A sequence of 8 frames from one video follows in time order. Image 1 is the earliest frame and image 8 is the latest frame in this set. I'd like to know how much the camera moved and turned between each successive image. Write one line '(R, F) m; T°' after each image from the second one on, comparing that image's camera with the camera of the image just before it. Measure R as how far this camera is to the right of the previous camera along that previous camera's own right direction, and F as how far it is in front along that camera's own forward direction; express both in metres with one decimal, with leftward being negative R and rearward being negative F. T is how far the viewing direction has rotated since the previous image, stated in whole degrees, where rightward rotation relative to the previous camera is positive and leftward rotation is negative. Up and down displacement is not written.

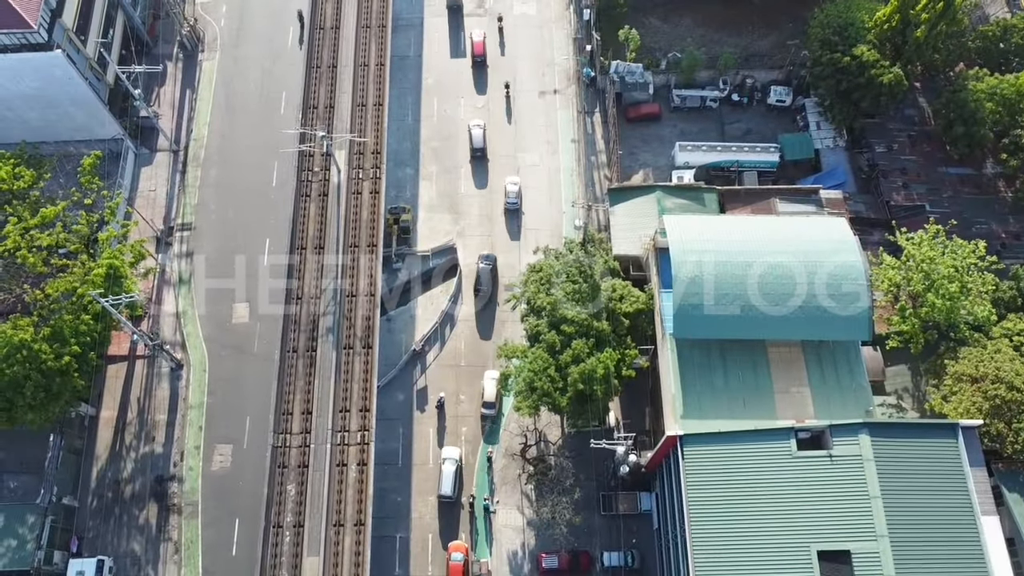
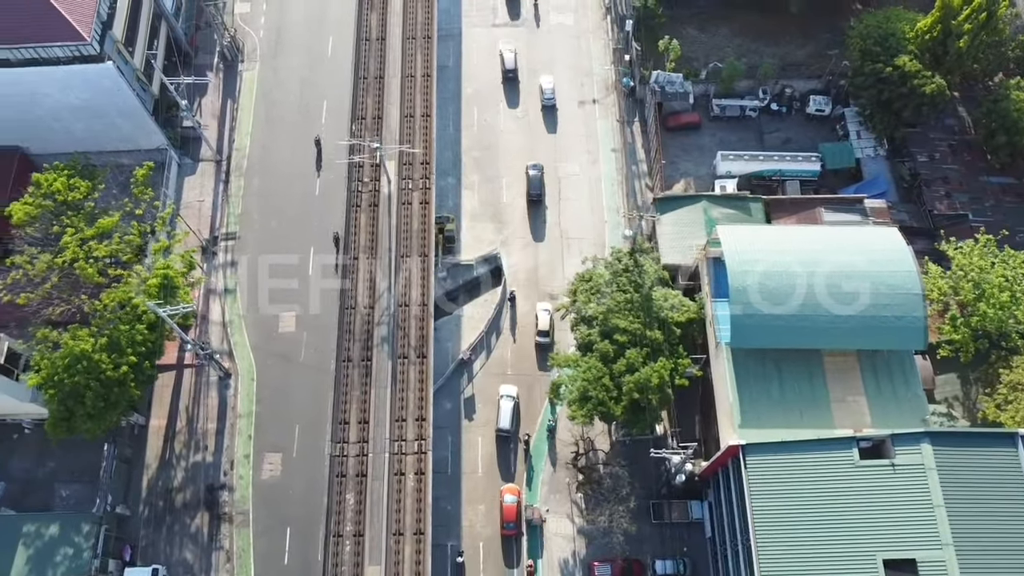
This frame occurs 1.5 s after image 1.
(-3.4, -0.4) m; 0°
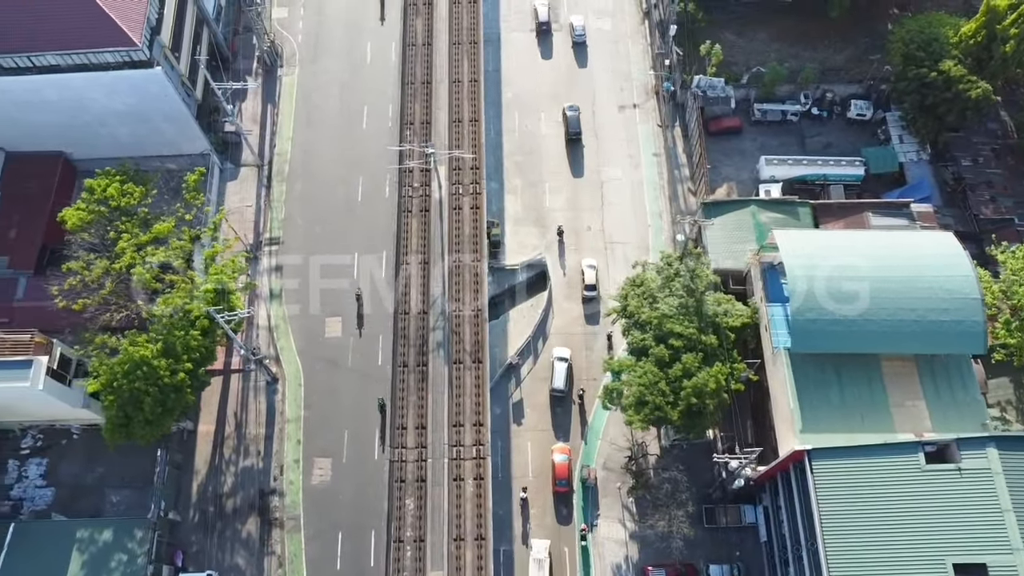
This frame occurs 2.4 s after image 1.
(-3.7, -0.1) m; 0°
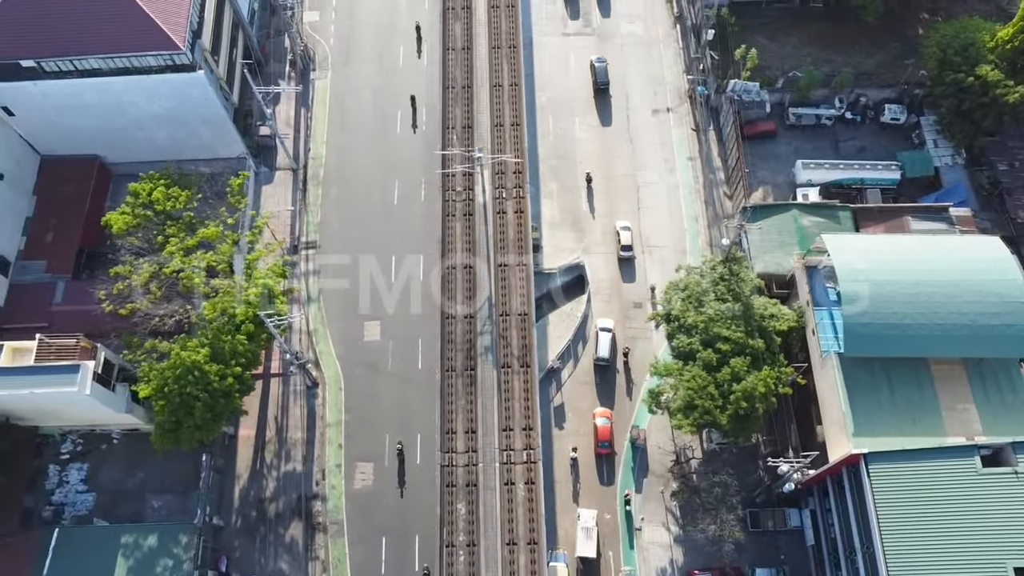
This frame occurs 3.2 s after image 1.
(-3.5, 0.0) m; 0°
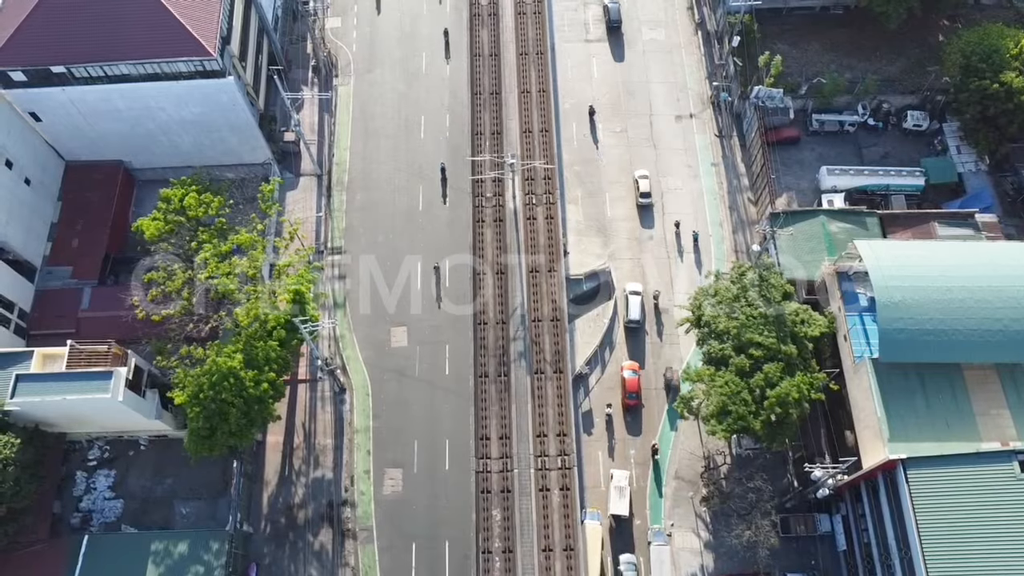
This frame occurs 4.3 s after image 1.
(-2.4, 0.0) m; 0°
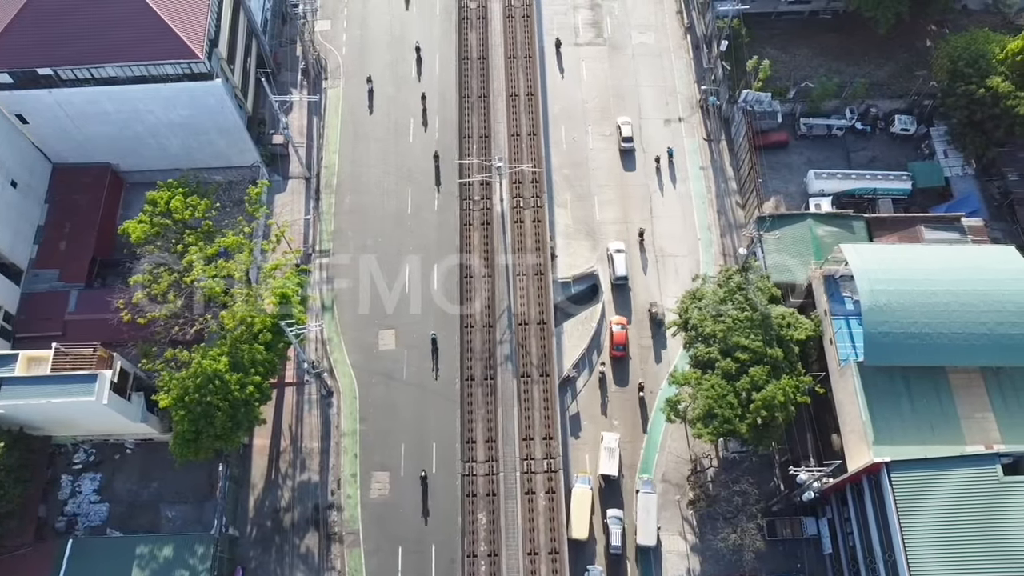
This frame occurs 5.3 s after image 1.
(+0.6, 0.0) m; 0°
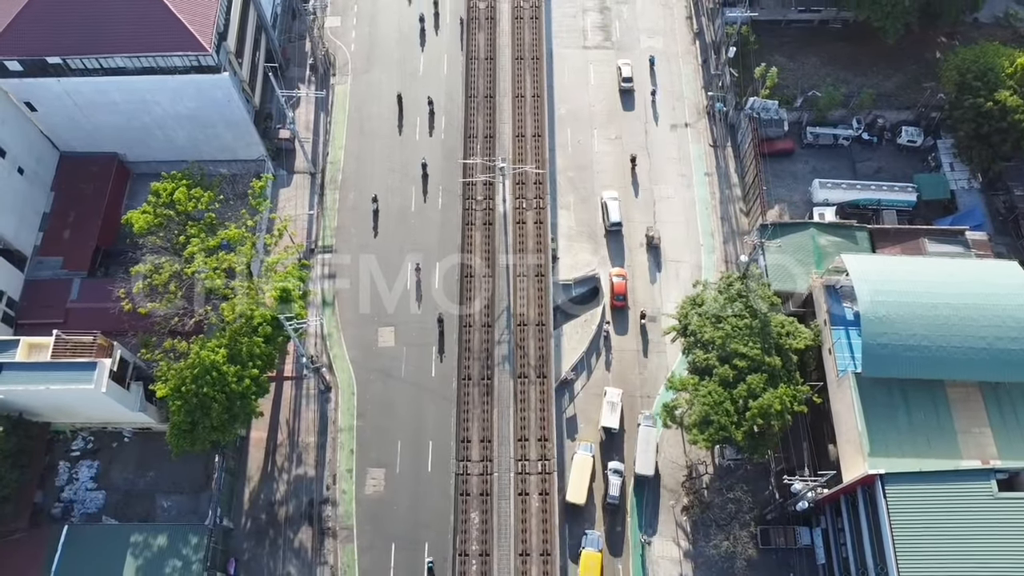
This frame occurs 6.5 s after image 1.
(+0.4, -0.1) m; 0°
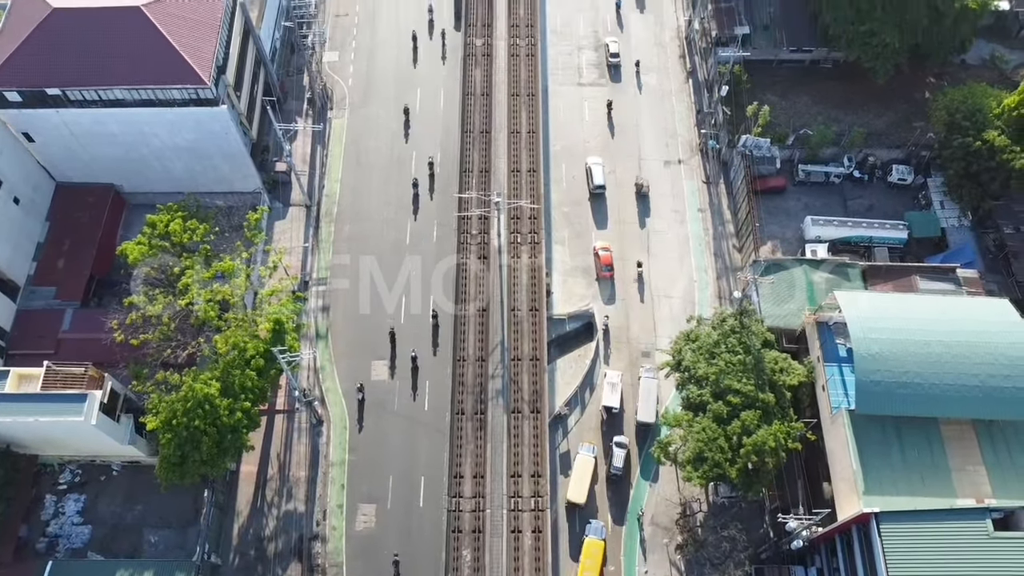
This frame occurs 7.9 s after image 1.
(0.0, 0.0) m; 0°
